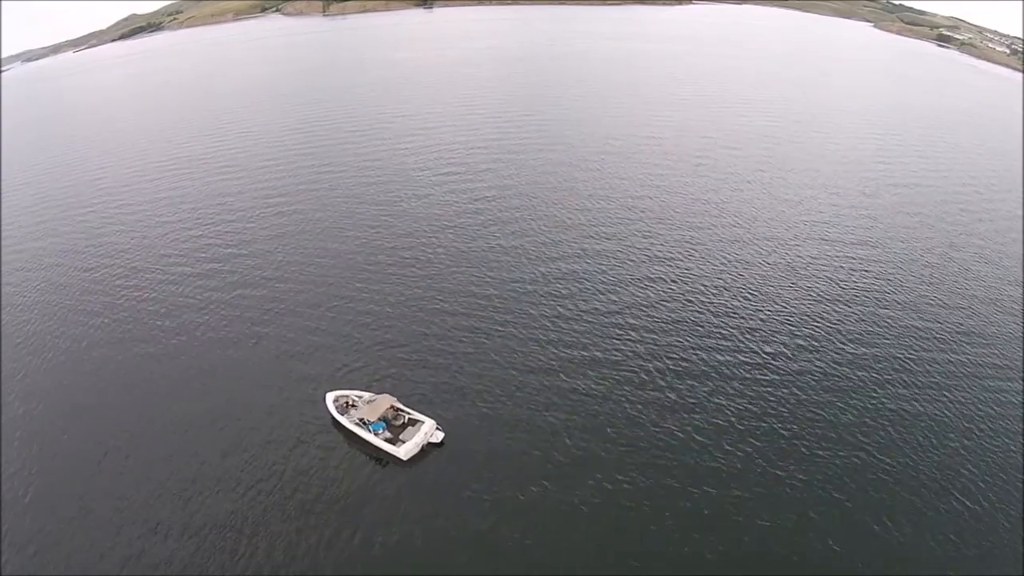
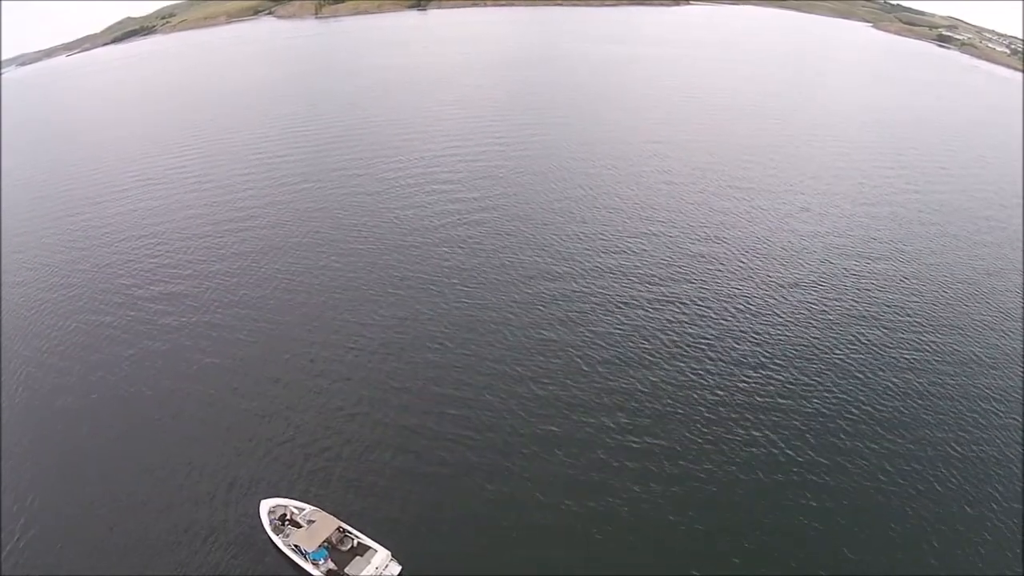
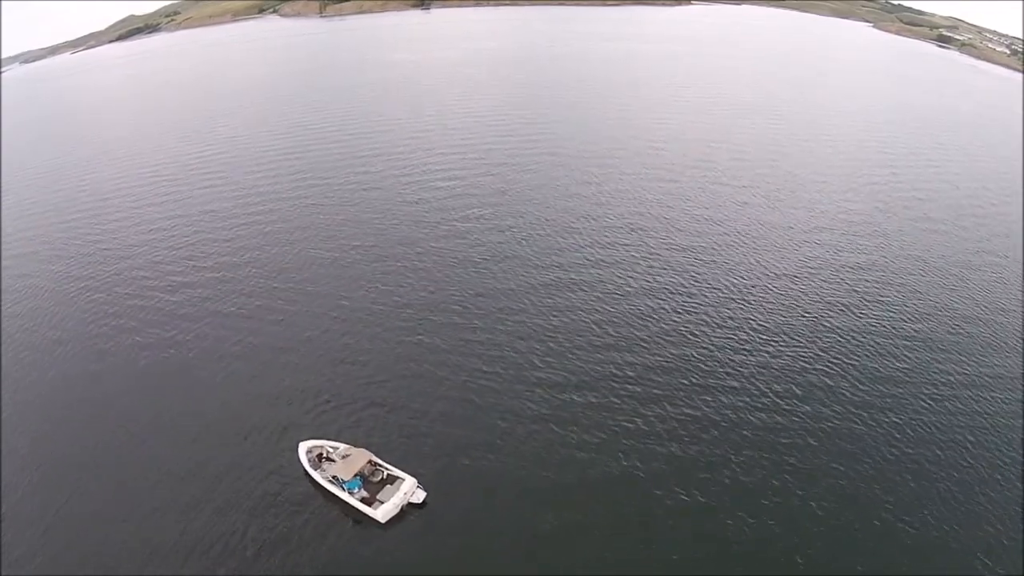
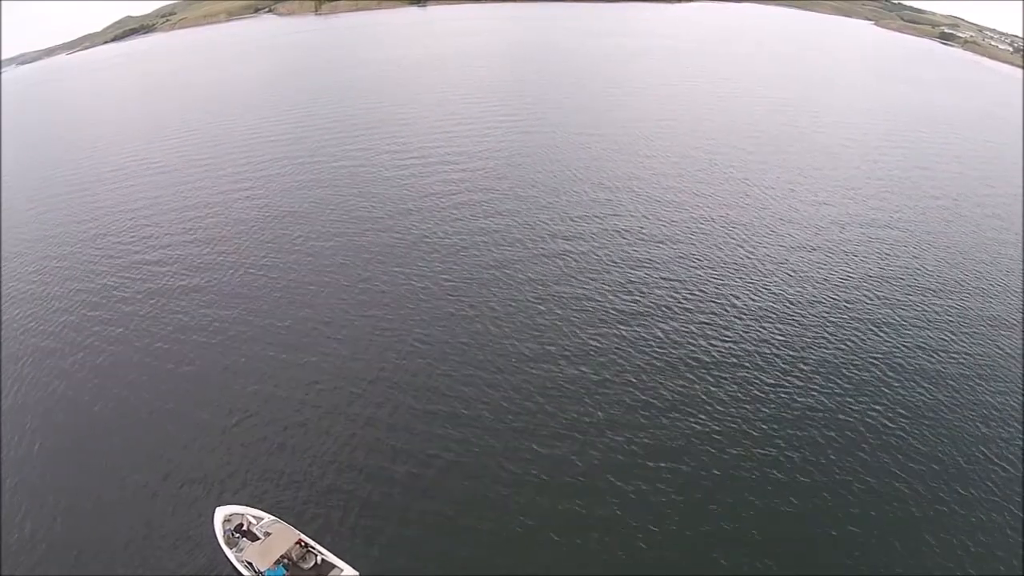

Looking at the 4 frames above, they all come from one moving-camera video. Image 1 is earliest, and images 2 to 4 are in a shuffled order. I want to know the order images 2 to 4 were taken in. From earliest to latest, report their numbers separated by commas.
3, 2, 4
